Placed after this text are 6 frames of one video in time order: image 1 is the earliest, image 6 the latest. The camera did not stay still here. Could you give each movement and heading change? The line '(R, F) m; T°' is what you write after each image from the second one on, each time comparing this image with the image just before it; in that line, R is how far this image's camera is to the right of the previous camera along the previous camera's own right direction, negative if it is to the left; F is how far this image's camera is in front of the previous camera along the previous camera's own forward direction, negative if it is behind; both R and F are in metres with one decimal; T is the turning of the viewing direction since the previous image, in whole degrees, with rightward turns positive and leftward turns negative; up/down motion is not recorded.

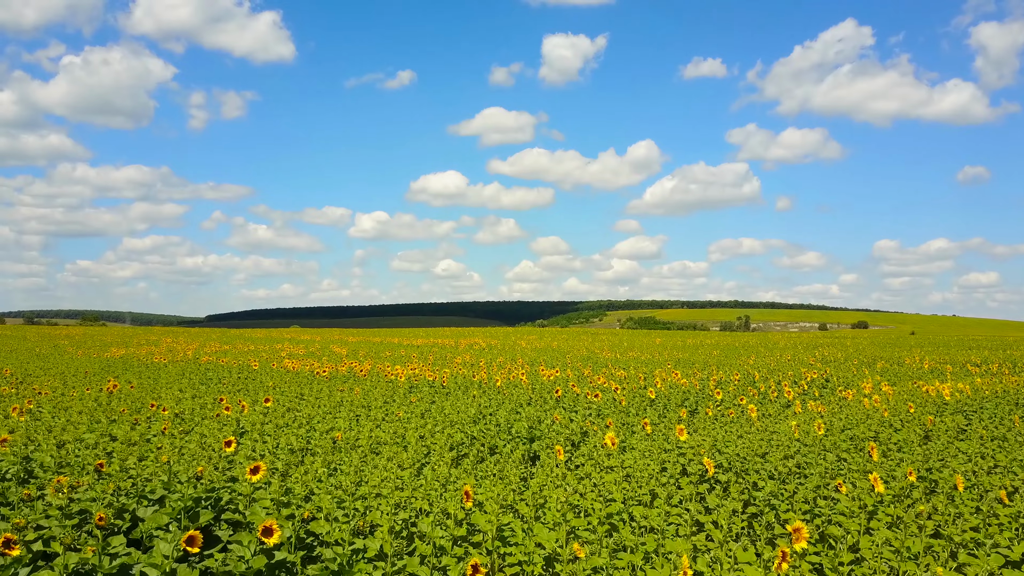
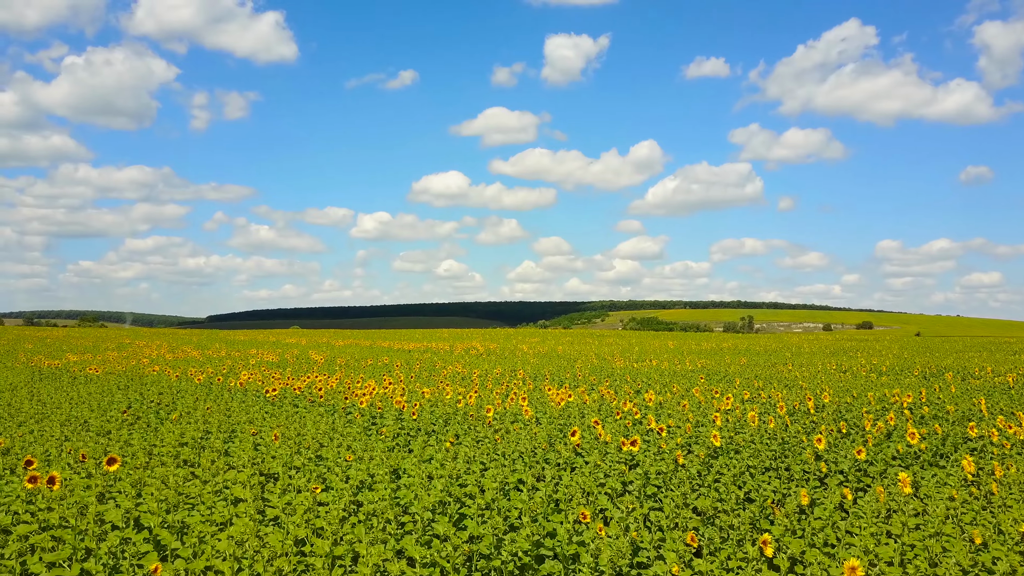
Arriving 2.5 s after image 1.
(+0.1, +4.0) m; 0°
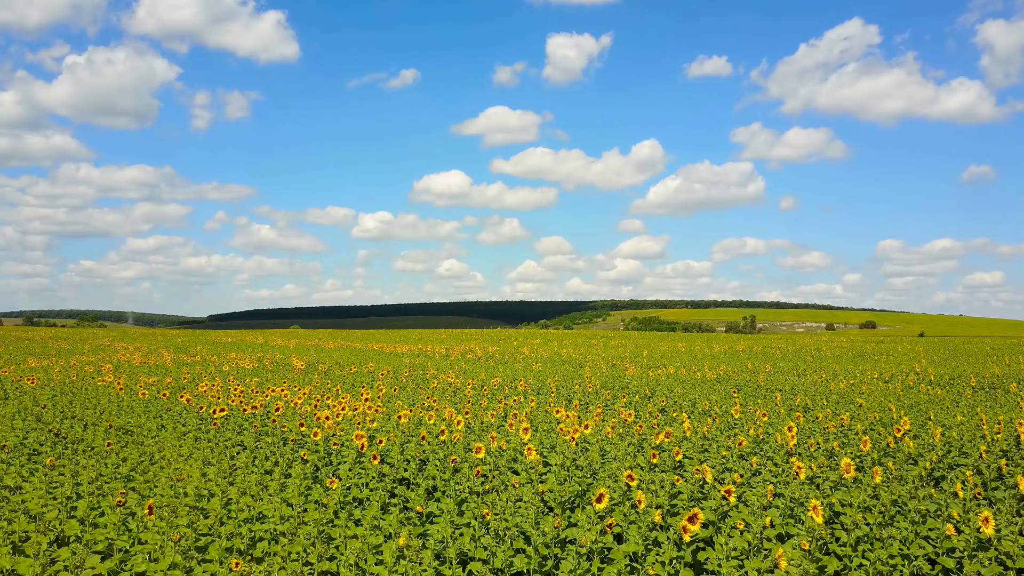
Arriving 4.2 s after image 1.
(+0.1, +2.8) m; 0°
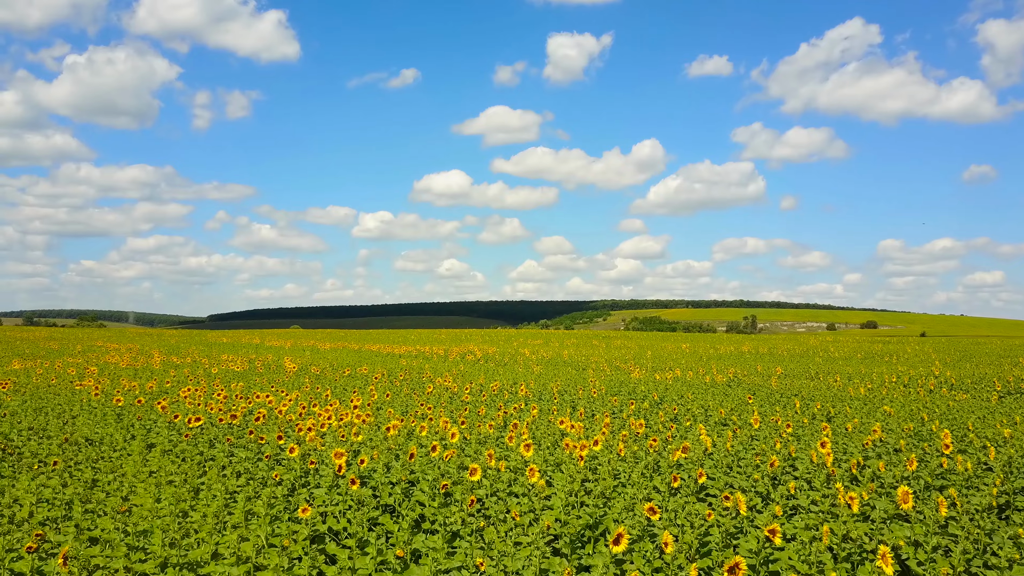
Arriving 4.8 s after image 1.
(0.0, +1.0) m; 0°
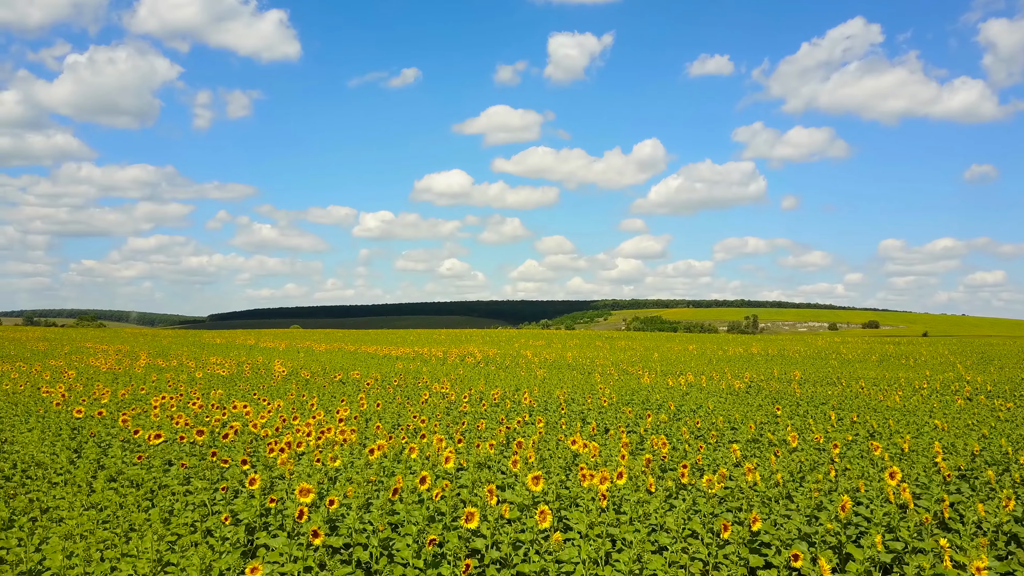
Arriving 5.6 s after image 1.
(0.0, +1.4) m; 0°
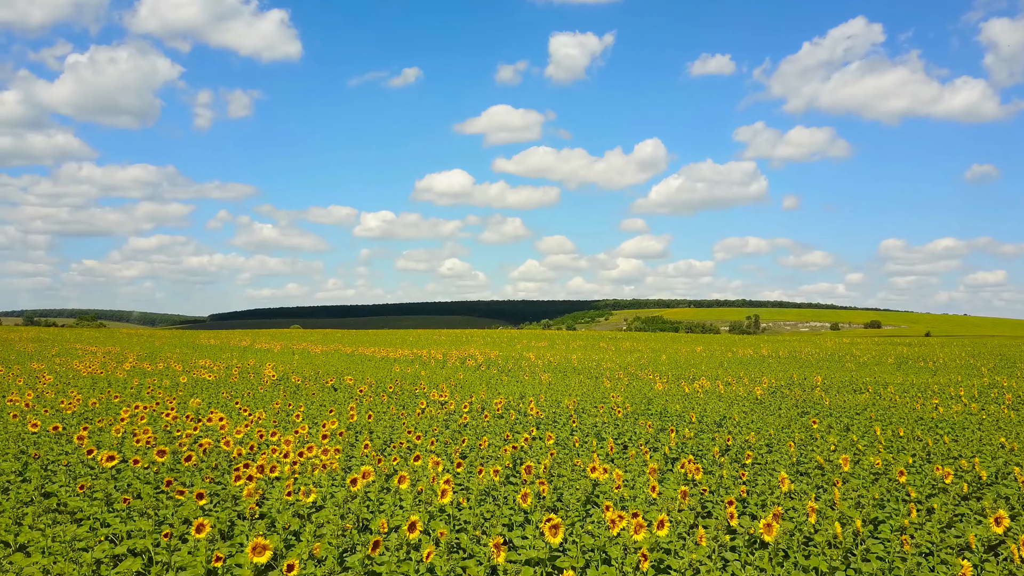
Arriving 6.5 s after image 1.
(-0.1, +1.4) m; 0°
